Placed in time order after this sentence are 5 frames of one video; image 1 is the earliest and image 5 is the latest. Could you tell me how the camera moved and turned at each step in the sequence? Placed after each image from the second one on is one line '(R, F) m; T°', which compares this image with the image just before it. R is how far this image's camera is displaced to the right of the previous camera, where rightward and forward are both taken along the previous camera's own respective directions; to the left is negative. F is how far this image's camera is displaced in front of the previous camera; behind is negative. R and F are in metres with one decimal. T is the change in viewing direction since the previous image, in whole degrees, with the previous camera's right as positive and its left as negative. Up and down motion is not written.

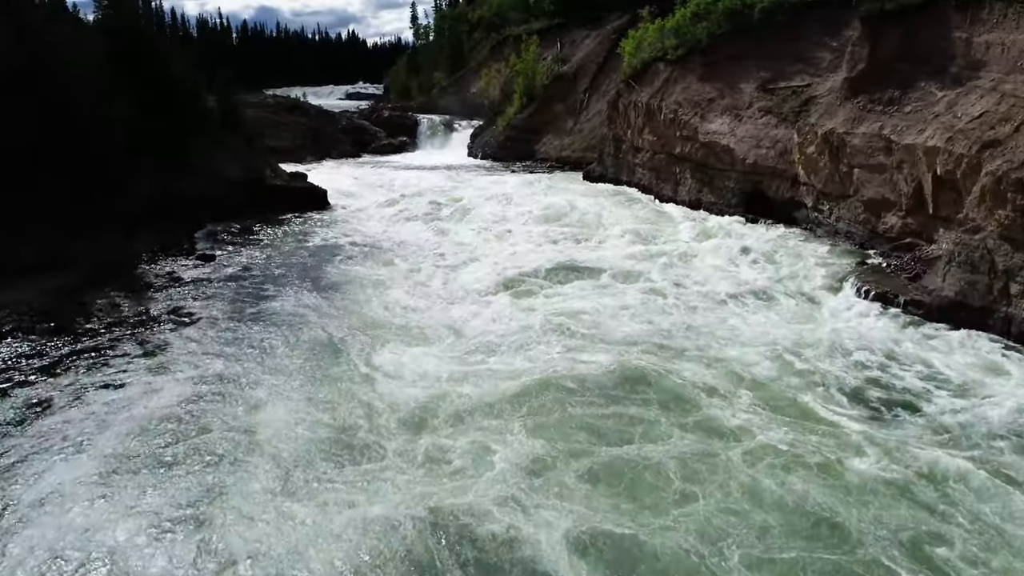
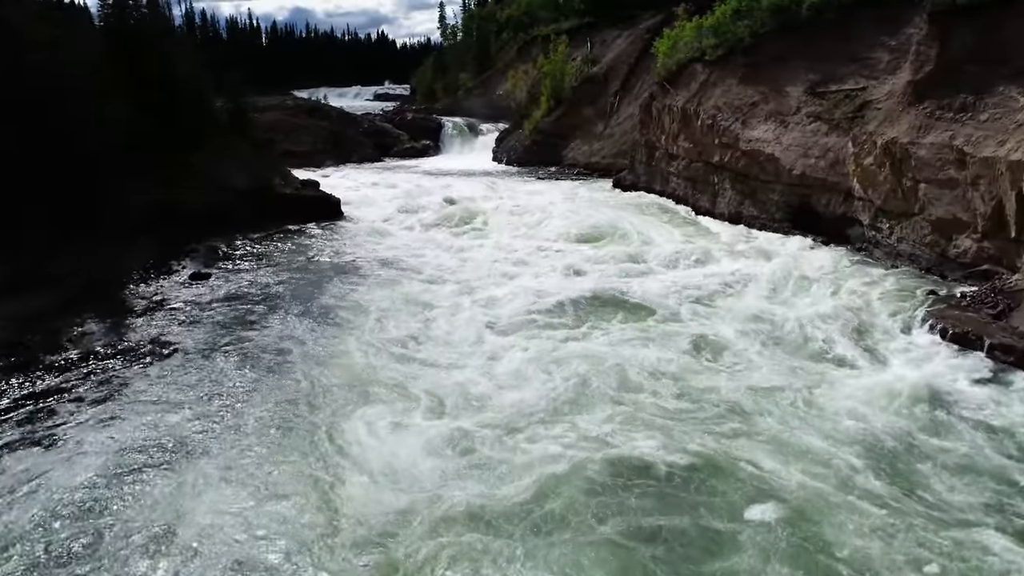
(+0.1, +1.3) m; -2°
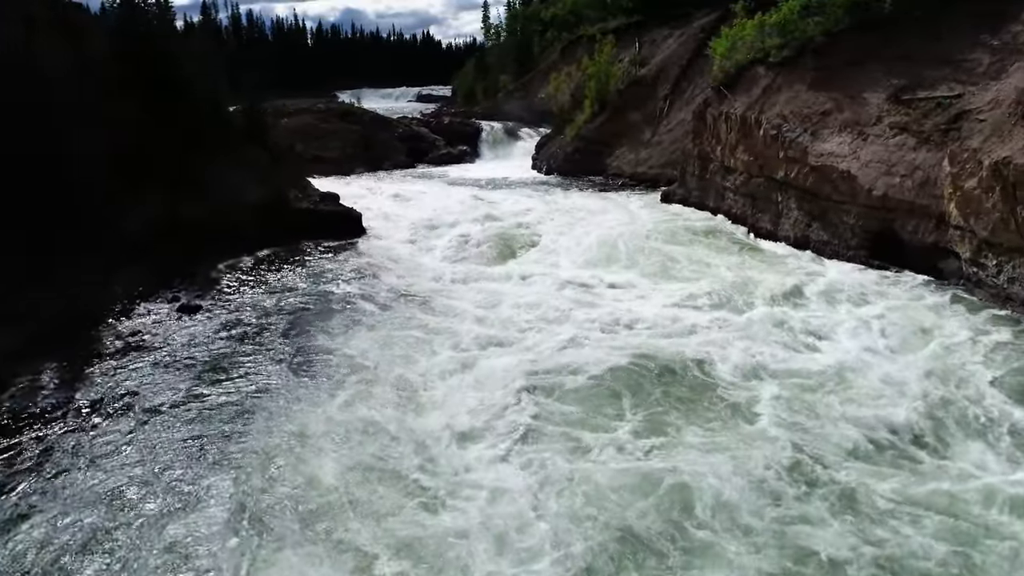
(+0.2, +1.8) m; -3°
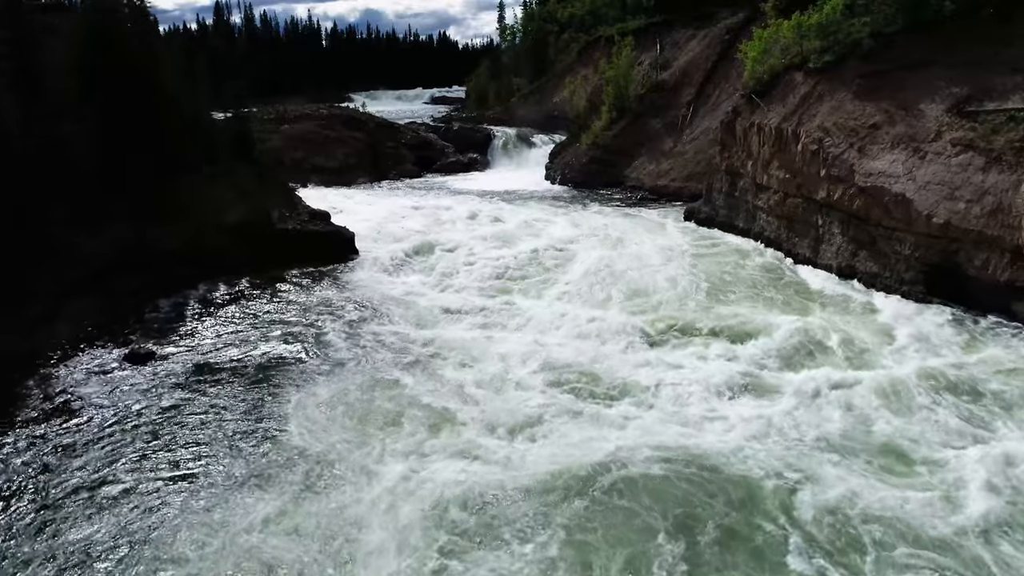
(+0.2, +1.6) m; -1°
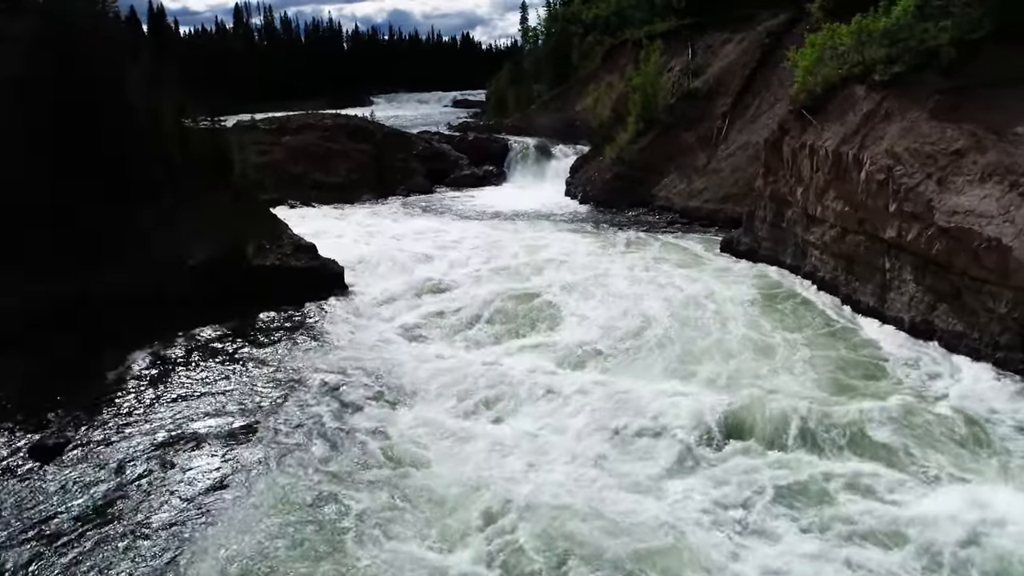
(+0.3, +2.1) m; -2°
